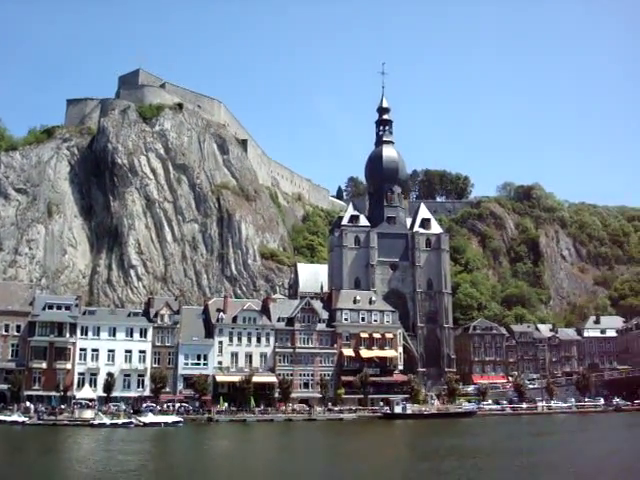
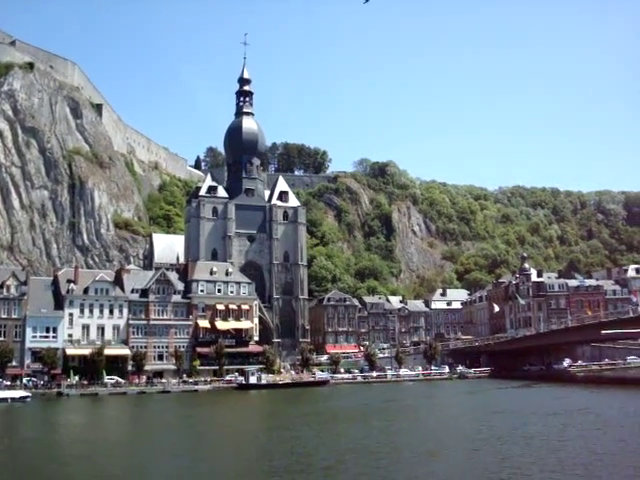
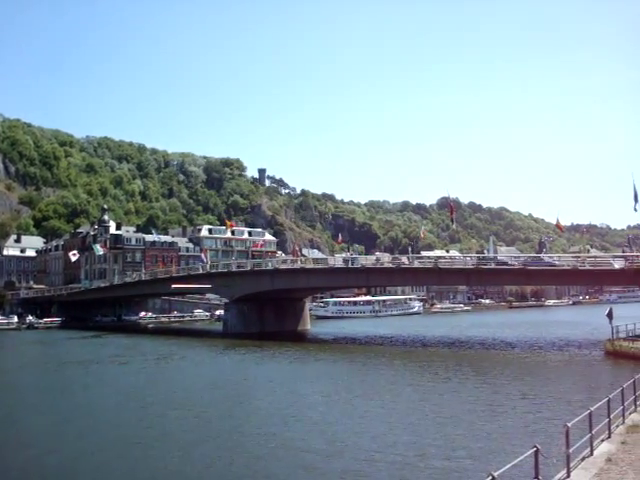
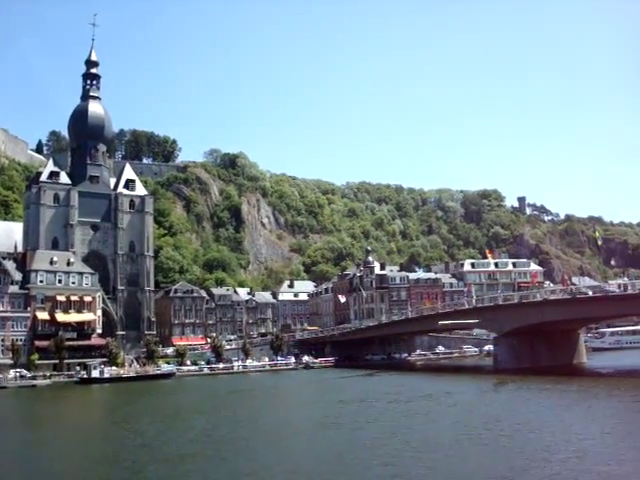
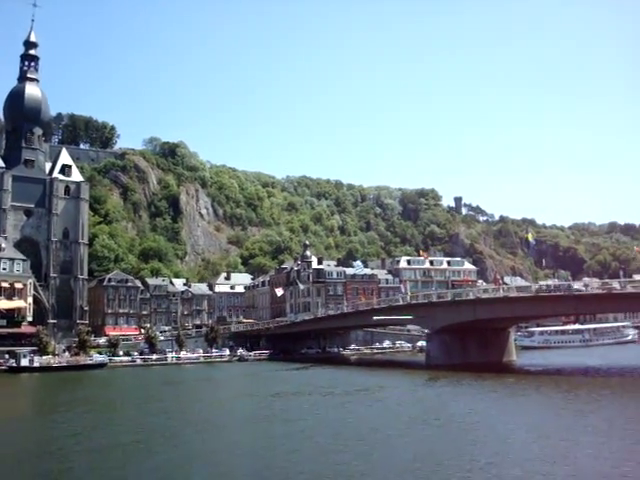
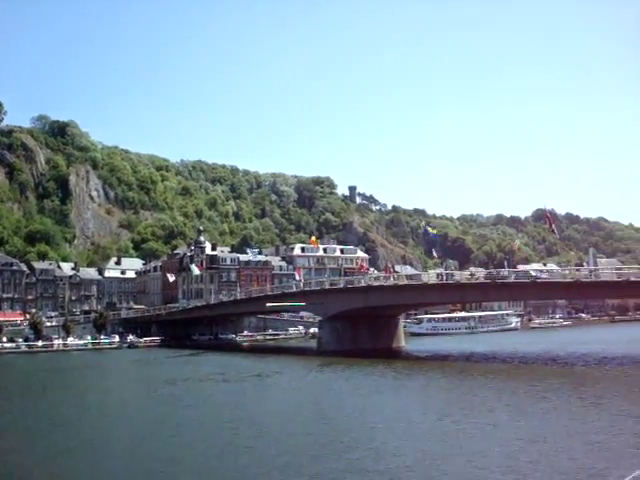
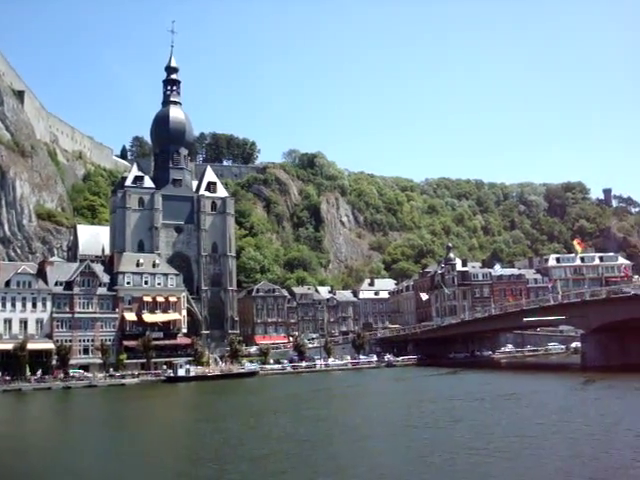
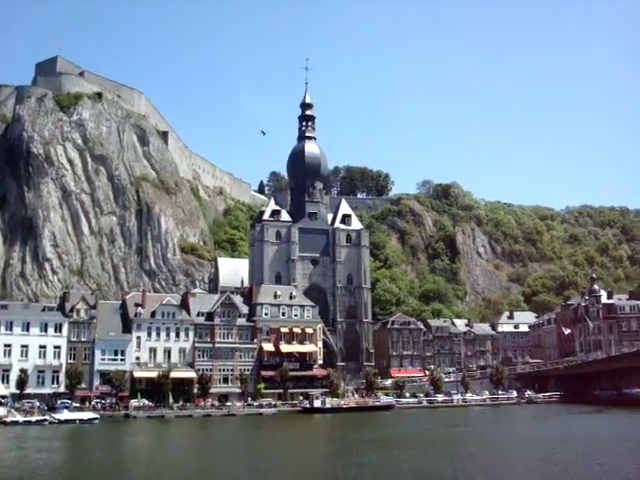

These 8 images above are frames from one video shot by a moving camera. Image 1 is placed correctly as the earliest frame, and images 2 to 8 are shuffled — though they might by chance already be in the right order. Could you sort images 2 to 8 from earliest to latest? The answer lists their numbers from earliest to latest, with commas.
8, 2, 7, 4, 5, 6, 3
